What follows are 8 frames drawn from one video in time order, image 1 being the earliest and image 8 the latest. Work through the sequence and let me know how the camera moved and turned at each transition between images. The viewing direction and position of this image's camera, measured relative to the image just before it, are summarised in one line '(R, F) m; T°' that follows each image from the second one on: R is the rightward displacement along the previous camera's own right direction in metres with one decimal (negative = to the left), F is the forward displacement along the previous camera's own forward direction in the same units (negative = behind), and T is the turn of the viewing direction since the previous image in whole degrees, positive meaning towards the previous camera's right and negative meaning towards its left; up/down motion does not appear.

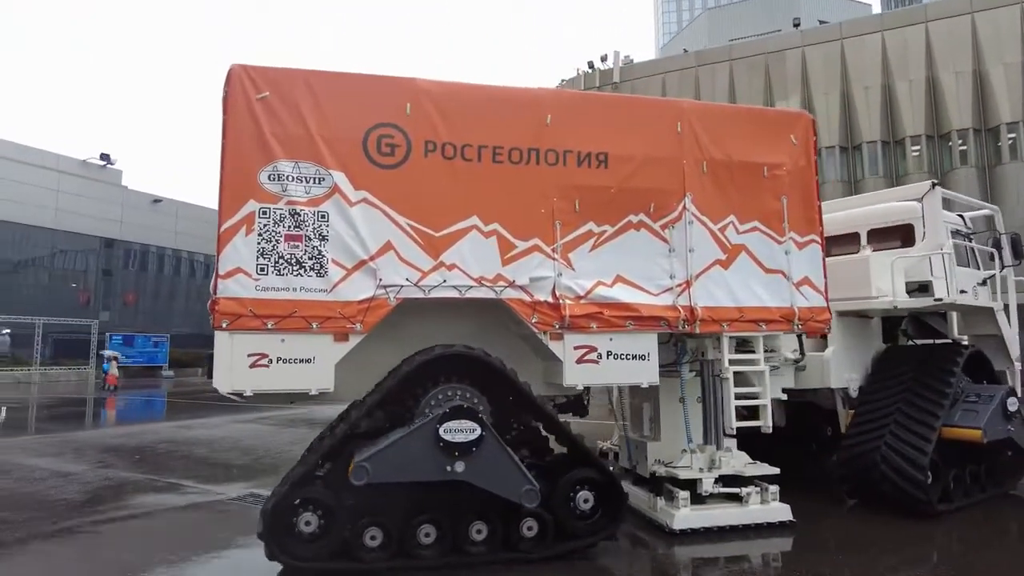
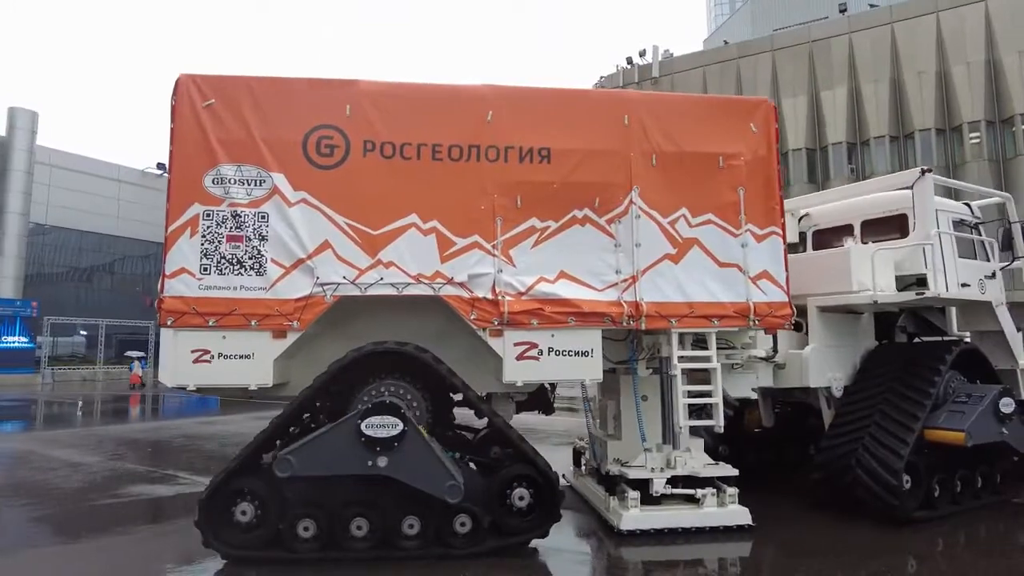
(+1.0, 0.0) m; -5°
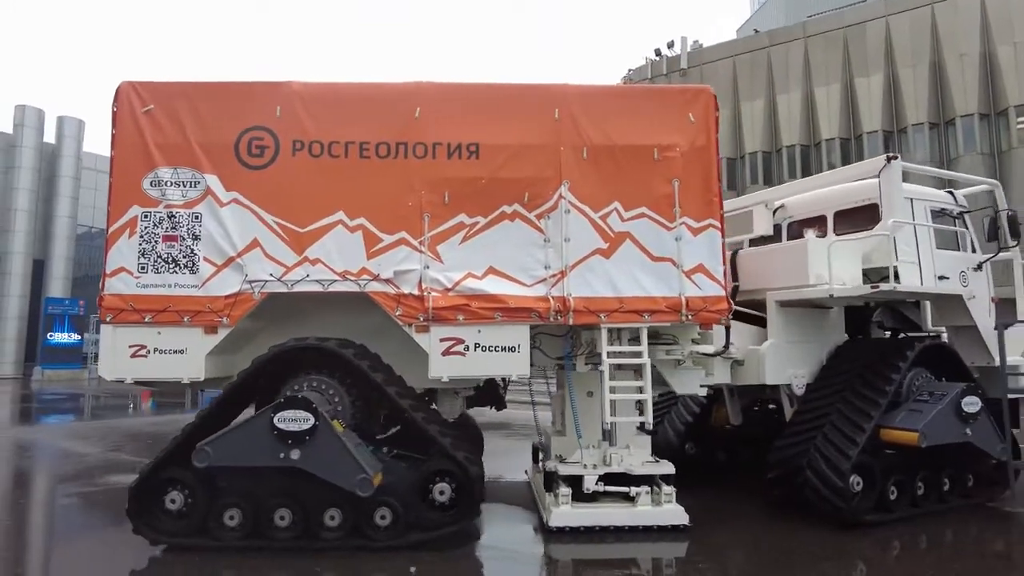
(+1.0, 0.0) m; -4°
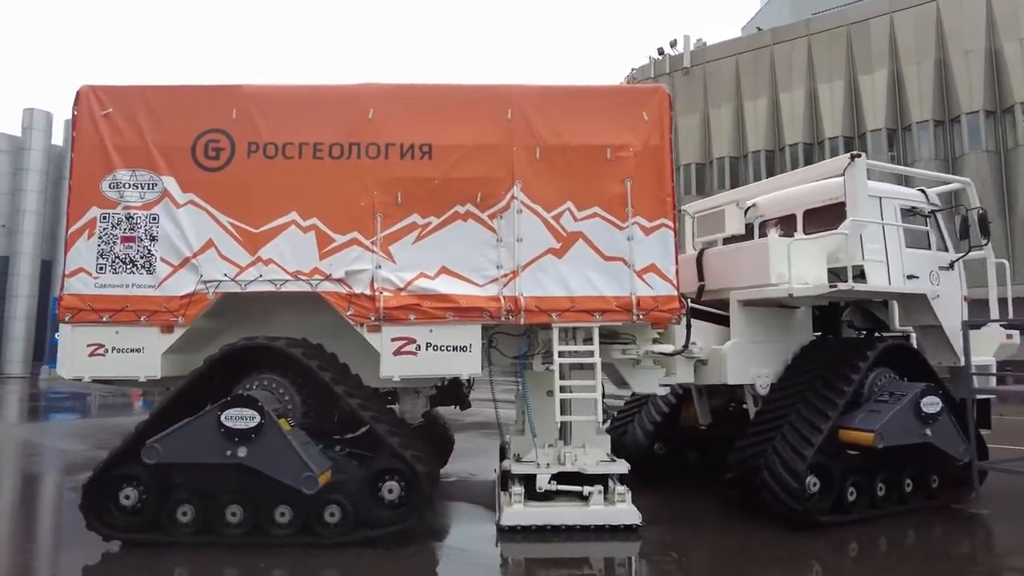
(+0.5, 0.0) m; -1°
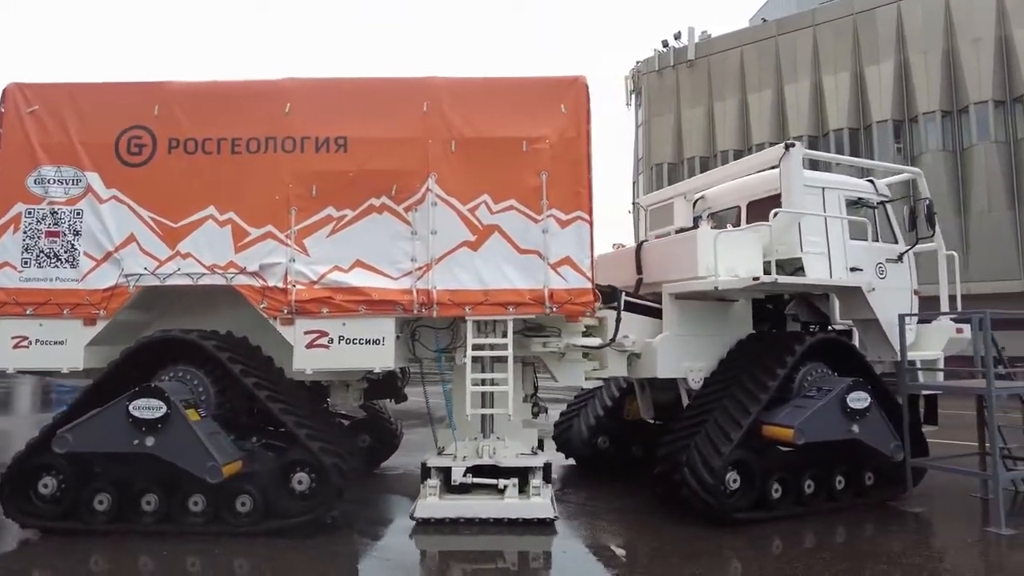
(+0.9, 0.0) m; -2°
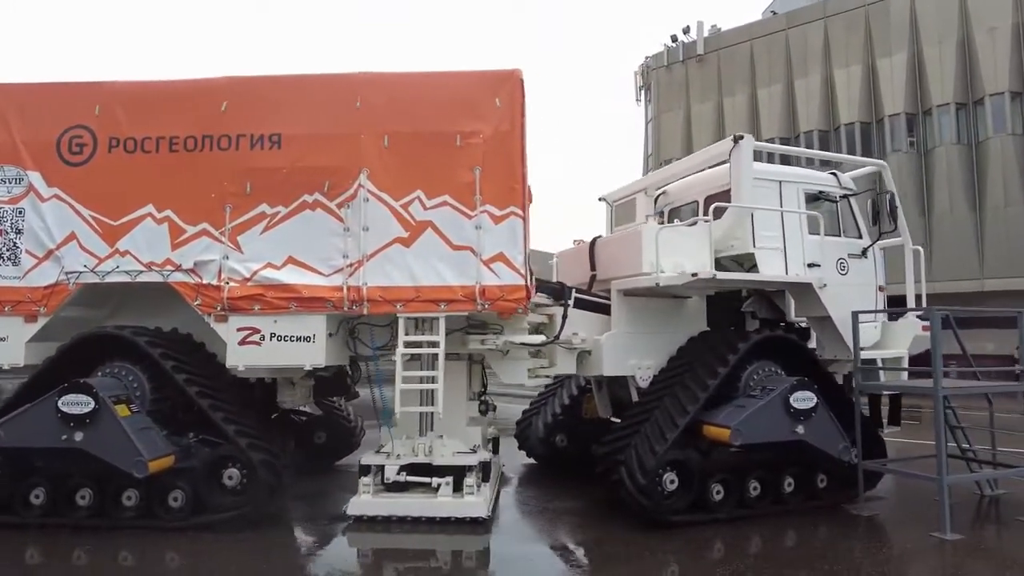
(+0.8, +0.1) m; -2°
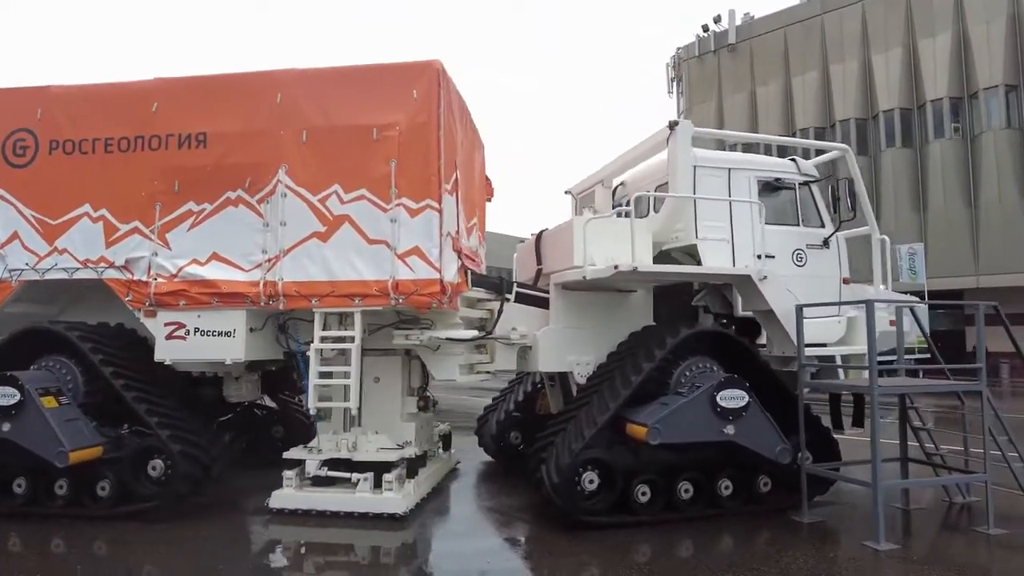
(+1.1, +0.1) m; -5°
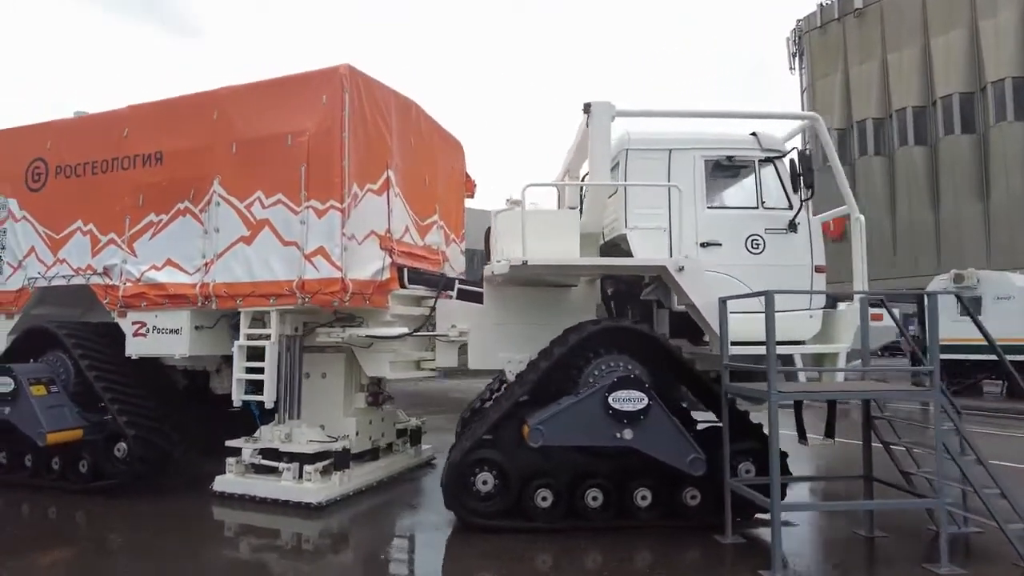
(+2.1, +0.4) m; -13°
